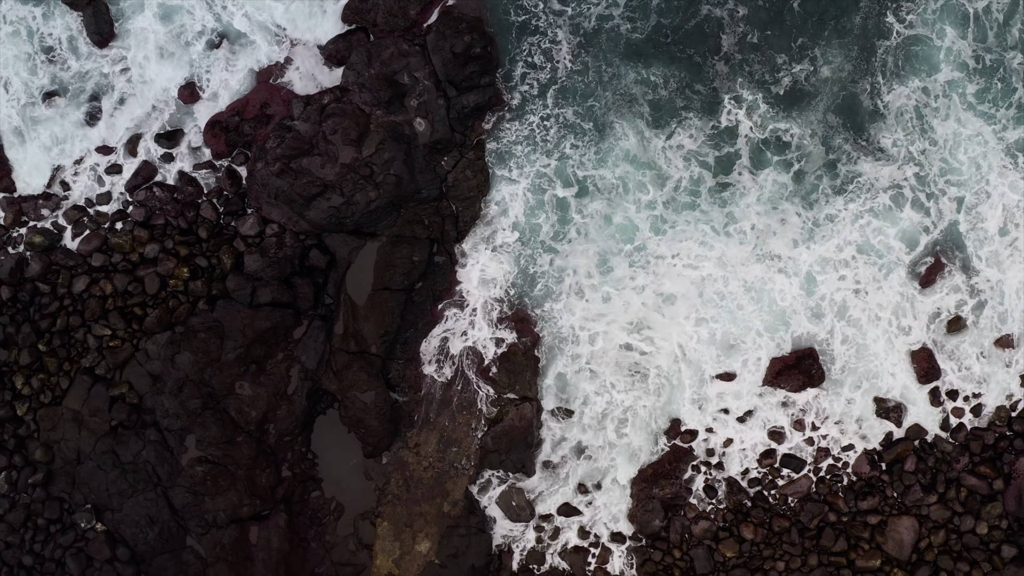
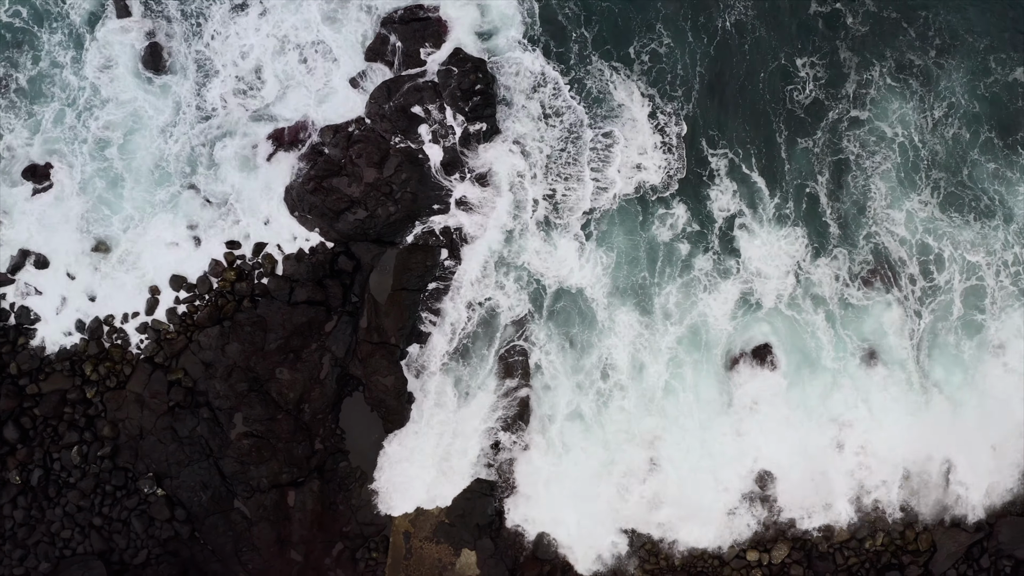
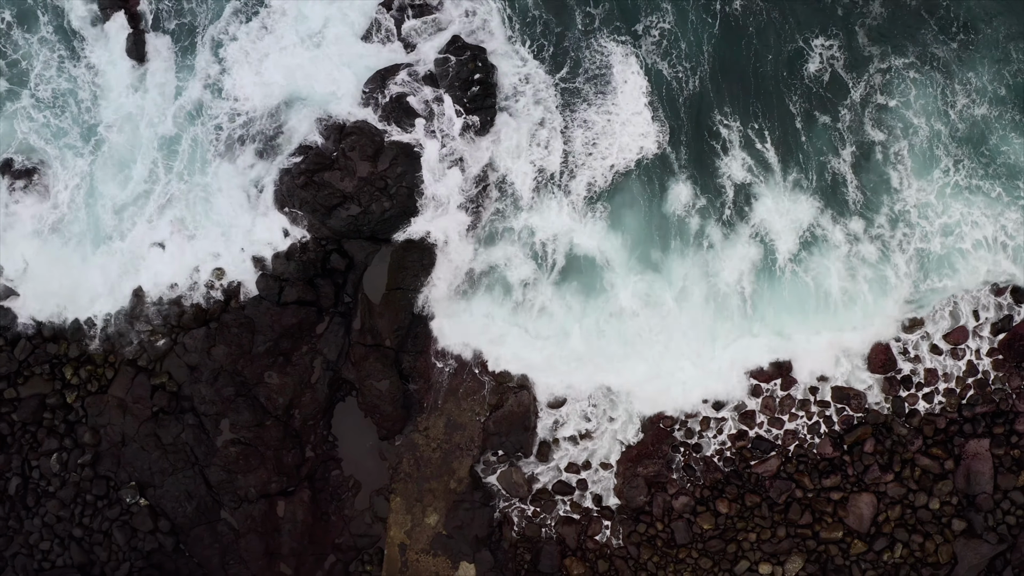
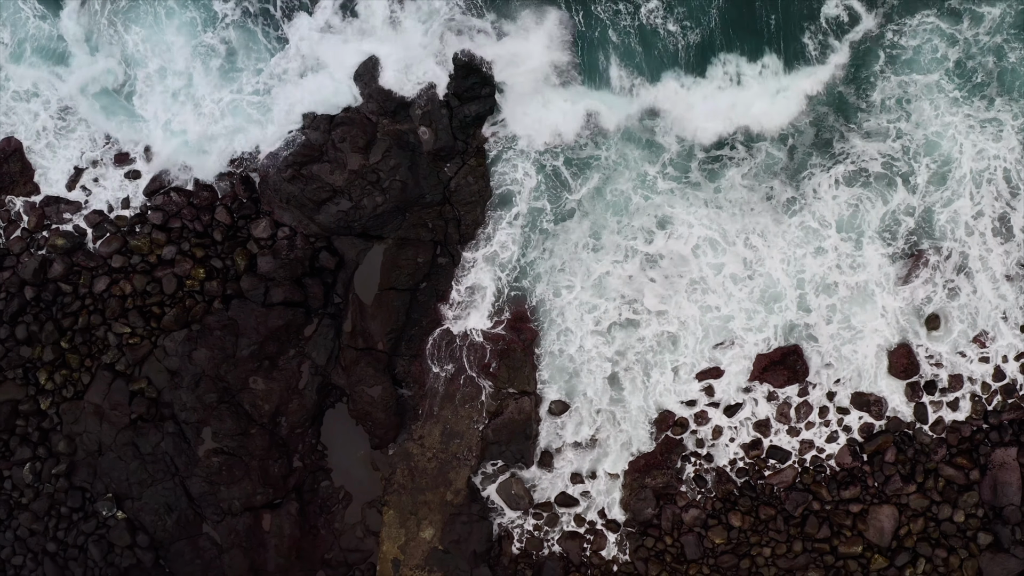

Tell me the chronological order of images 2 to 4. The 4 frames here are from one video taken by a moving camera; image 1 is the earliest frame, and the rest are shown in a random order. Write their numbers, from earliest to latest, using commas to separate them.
4, 3, 2
